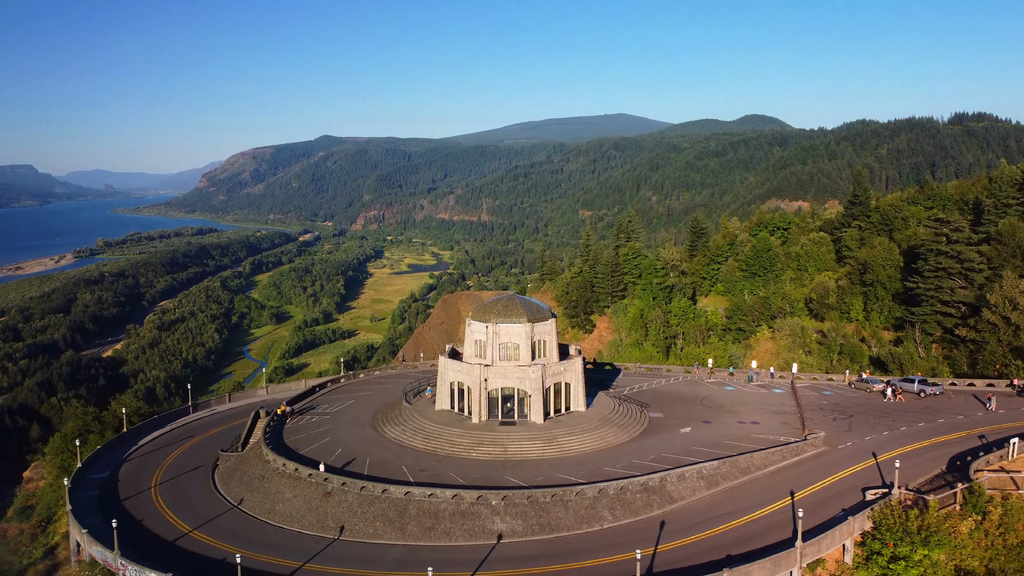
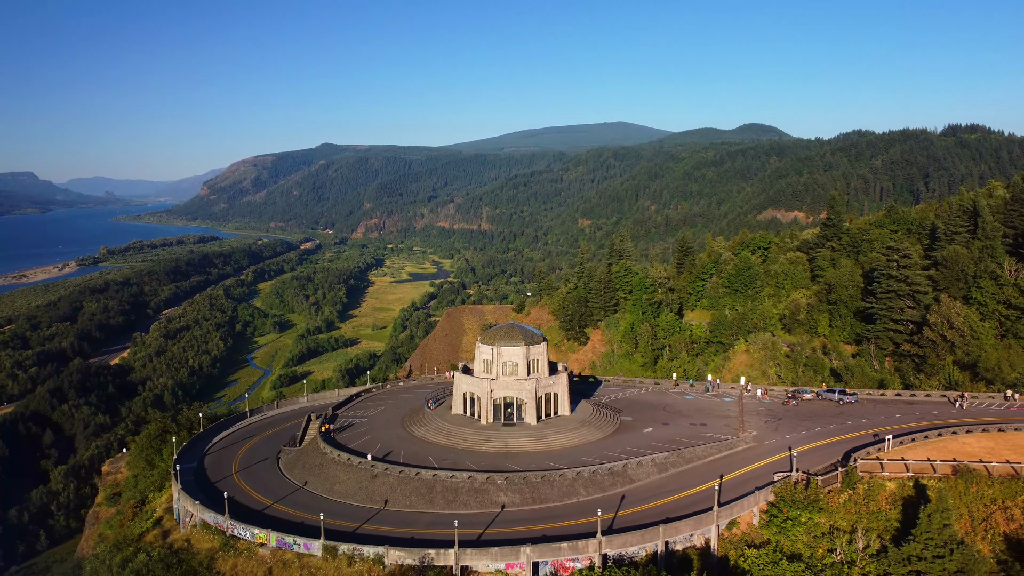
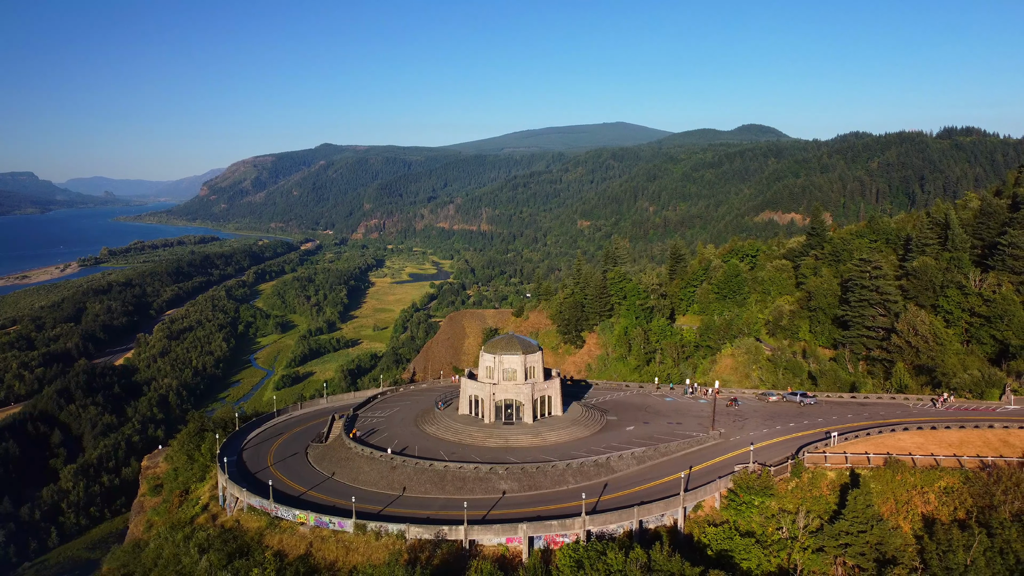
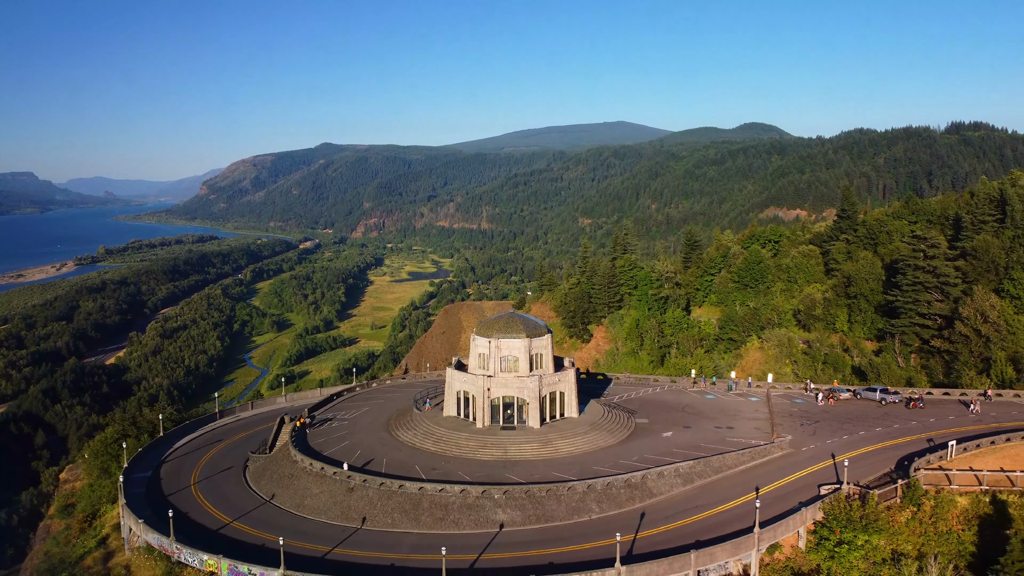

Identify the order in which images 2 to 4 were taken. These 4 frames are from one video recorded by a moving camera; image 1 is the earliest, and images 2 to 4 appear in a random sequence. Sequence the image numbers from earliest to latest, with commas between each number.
4, 2, 3
